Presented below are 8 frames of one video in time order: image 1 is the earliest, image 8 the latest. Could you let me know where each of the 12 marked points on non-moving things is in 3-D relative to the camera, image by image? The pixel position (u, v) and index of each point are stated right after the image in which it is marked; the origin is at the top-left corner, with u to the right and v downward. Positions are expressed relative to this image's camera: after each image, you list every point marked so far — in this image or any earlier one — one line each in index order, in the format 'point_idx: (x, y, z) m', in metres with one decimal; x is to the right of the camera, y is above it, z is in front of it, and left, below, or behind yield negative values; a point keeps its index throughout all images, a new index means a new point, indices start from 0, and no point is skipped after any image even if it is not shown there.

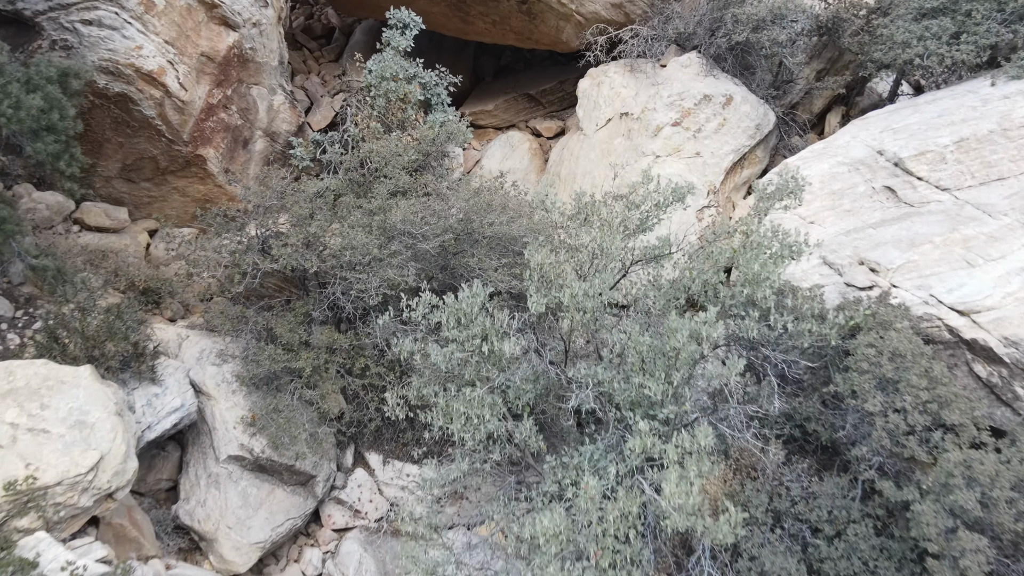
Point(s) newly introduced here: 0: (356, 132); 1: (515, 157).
0: (-0.7, +0.7, +4.1) m
1: (0.0, +0.7, +5.2) m
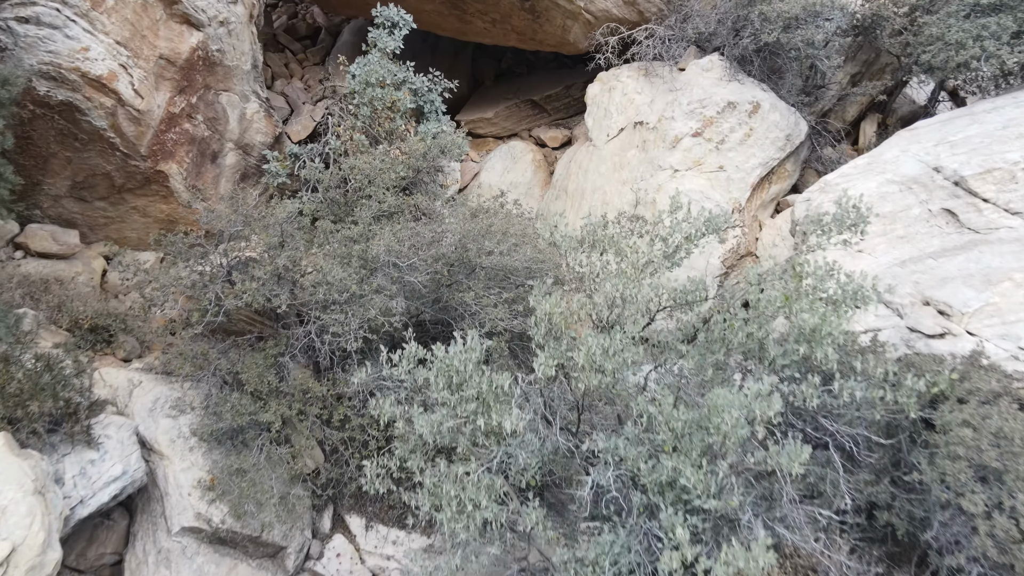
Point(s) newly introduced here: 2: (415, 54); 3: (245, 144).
0: (-0.7, +0.5, +3.6) m
1: (0.0, +0.6, +4.7) m
2: (-0.5, +1.3, +5.2) m
3: (-1.1, +0.6, +3.8) m
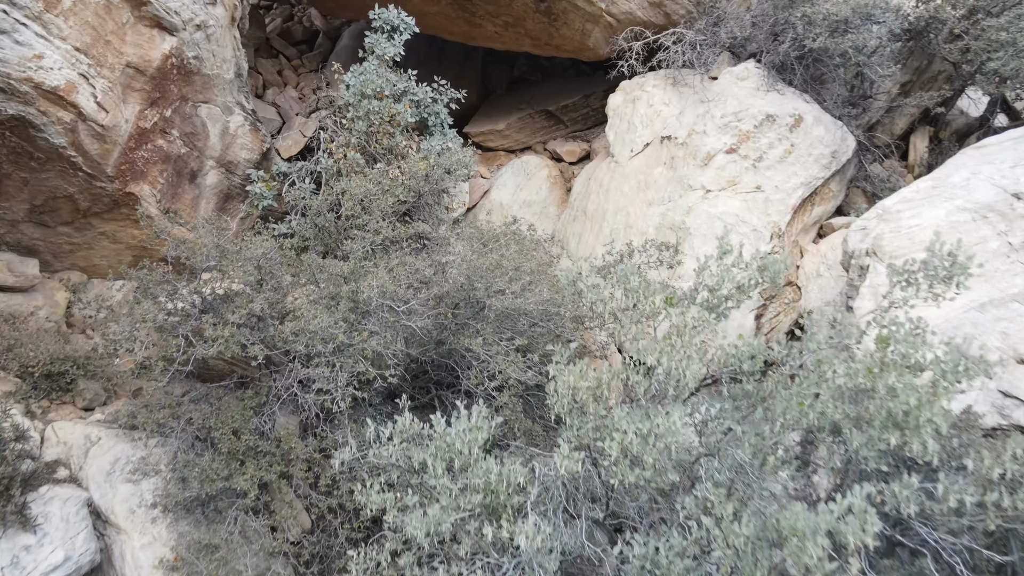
0: (-0.6, +0.4, +3.2) m
1: (+0.1, +0.4, +4.3) m
2: (-0.5, +1.1, +4.8) m
3: (-1.0, +0.5, +3.5) m
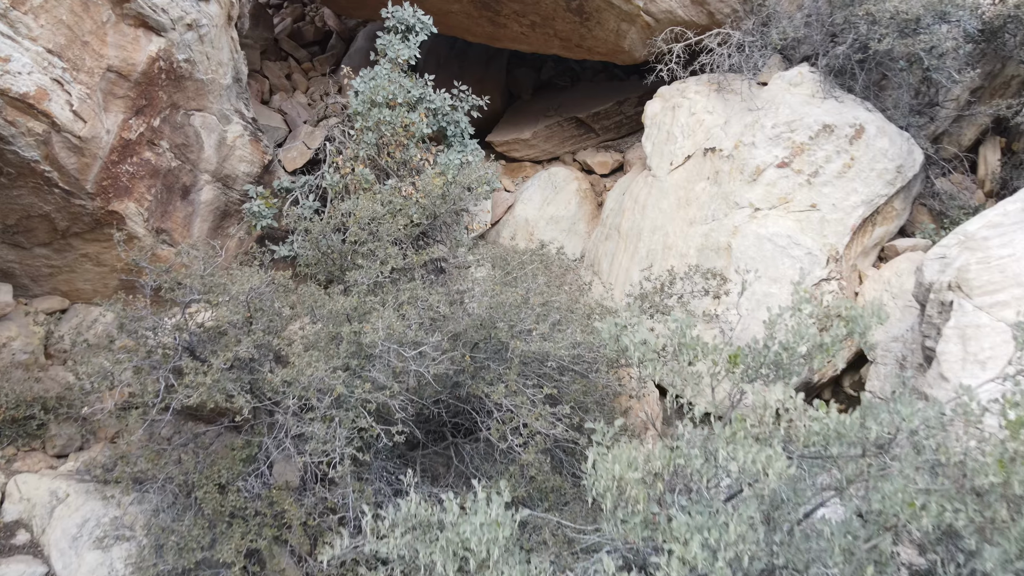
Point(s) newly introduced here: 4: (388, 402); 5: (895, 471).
0: (-0.5, +0.3, +2.9) m
1: (+0.2, +0.3, +4.0) m
2: (-0.3, +1.0, +4.4) m
3: (-0.9, +0.4, +3.1) m
4: (-0.3, -0.3, +2.2) m
5: (+0.6, -0.3, +1.5) m
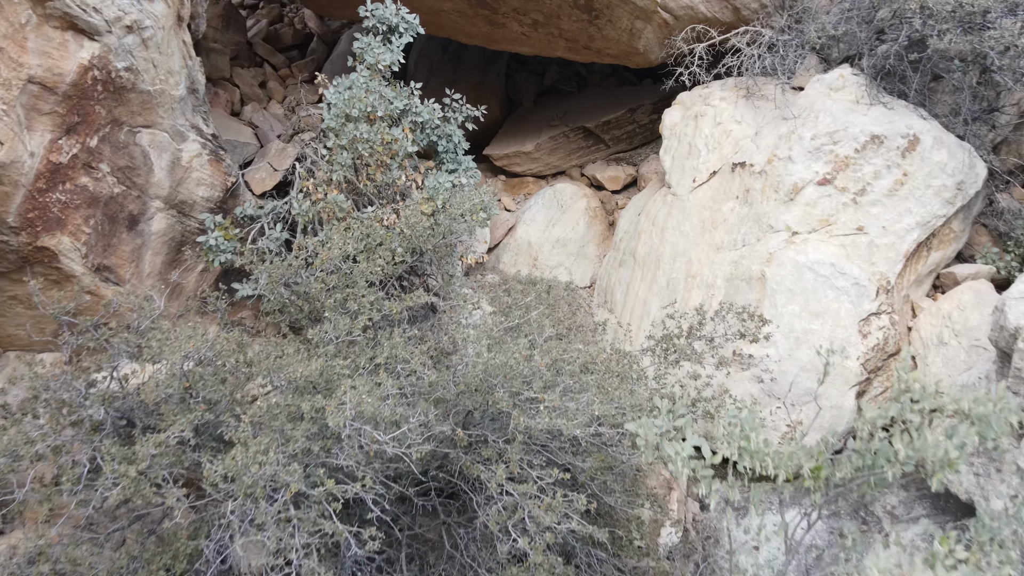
0: (-0.5, +0.2, +2.5) m
1: (+0.2, +0.2, +3.5) m
2: (-0.3, +0.9, +4.0) m
3: (-0.9, +0.2, +2.7) m
4: (-0.3, -0.4, +1.7) m
5: (+0.6, -0.4, +1.0) m
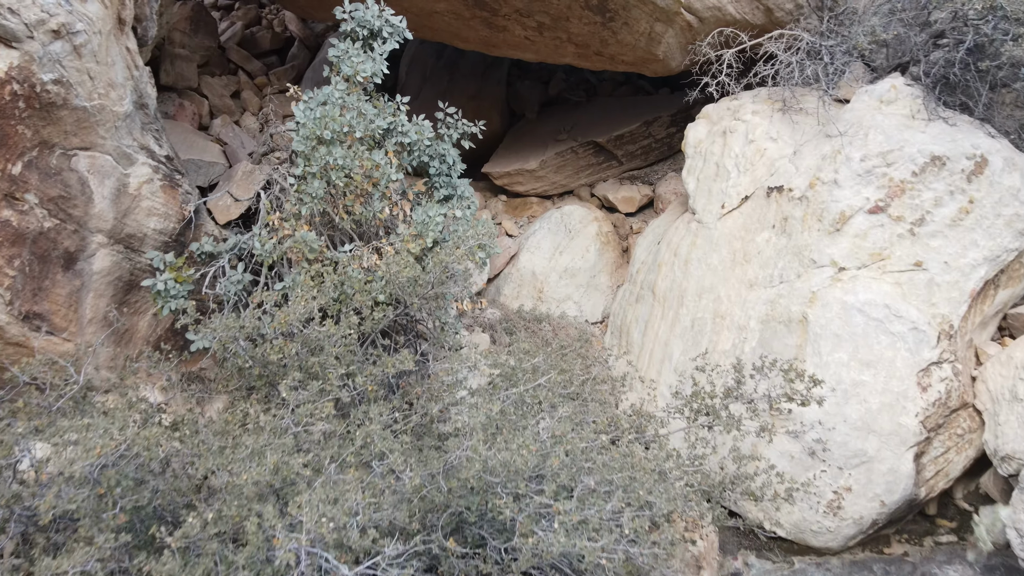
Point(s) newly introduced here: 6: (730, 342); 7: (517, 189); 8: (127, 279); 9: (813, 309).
0: (-0.5, +0.1, +2.1) m
1: (+0.2, +0.1, +3.1) m
2: (-0.3, +0.8, +3.6) m
3: (-0.9, +0.1, +2.3) m
4: (-0.3, -0.5, +1.3) m
5: (+0.6, -0.5, +0.6) m
6: (+0.6, -0.1, +2.6) m
7: (0.0, +0.4, +3.5) m
8: (-0.9, 0.0, +2.3) m
9: (+0.8, -0.1, +2.4) m
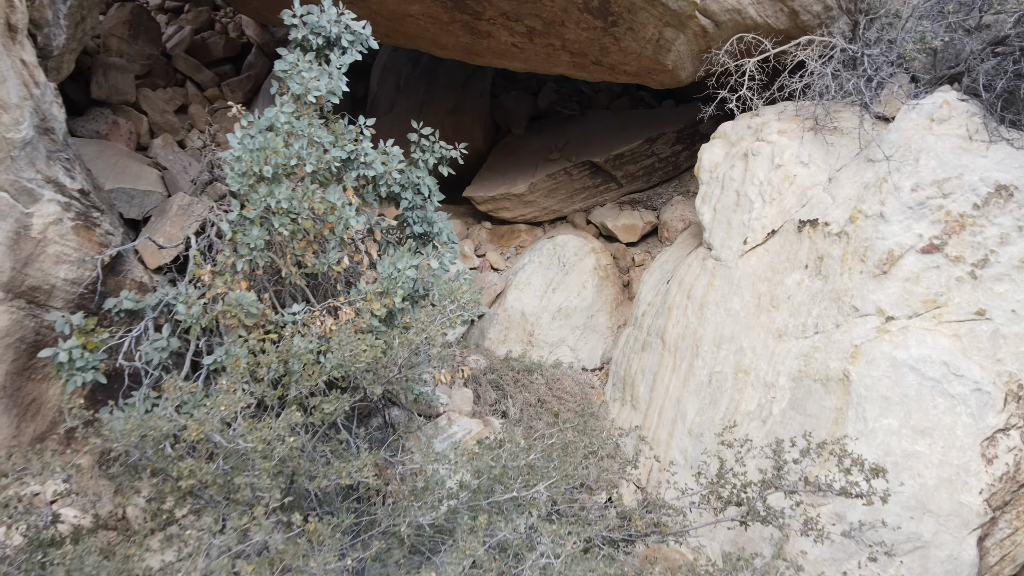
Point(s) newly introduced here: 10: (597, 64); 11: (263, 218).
0: (-0.5, 0.0, +1.7) m
1: (+0.2, 0.0, +2.8) m
2: (-0.4, +0.7, +3.2) m
3: (-0.9, 0.0, +1.9) m
4: (-0.3, -0.6, +0.9) m
5: (+0.6, -0.6, +0.2) m
6: (+0.6, -0.3, +2.2) m
7: (0.0, +0.2, +3.1) m
8: (-1.0, -0.1, +1.9) m
9: (+0.7, -0.2, +2.0) m
10: (+0.2, +0.6, +2.7) m
11: (-0.4, +0.1, +1.7) m
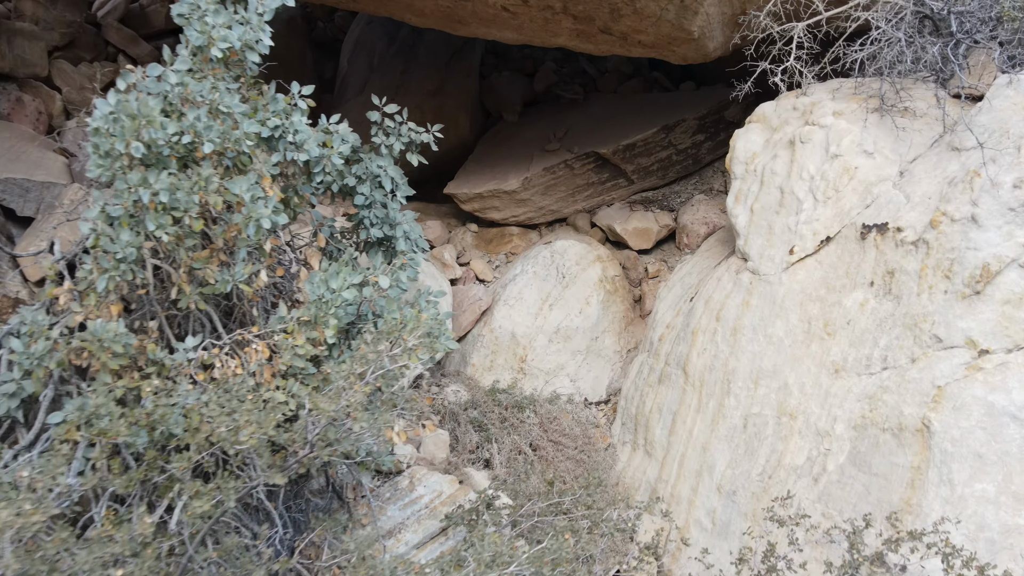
0: (-0.6, -0.1, +1.2) m
1: (+0.1, 0.0, +2.3) m
2: (-0.4, +0.6, +2.7) m
3: (-1.0, 0.0, +1.4) m
4: (-0.3, -0.6, +0.4) m
5: (+0.6, -0.6, -0.2) m
6: (+0.5, -0.3, +1.7) m
7: (-0.1, +0.2, +2.6) m
8: (-1.0, -0.1, +1.4) m
9: (+0.7, -0.2, +1.5) m
10: (+0.2, +0.6, +2.2) m
11: (-0.4, +0.1, +1.2) m
